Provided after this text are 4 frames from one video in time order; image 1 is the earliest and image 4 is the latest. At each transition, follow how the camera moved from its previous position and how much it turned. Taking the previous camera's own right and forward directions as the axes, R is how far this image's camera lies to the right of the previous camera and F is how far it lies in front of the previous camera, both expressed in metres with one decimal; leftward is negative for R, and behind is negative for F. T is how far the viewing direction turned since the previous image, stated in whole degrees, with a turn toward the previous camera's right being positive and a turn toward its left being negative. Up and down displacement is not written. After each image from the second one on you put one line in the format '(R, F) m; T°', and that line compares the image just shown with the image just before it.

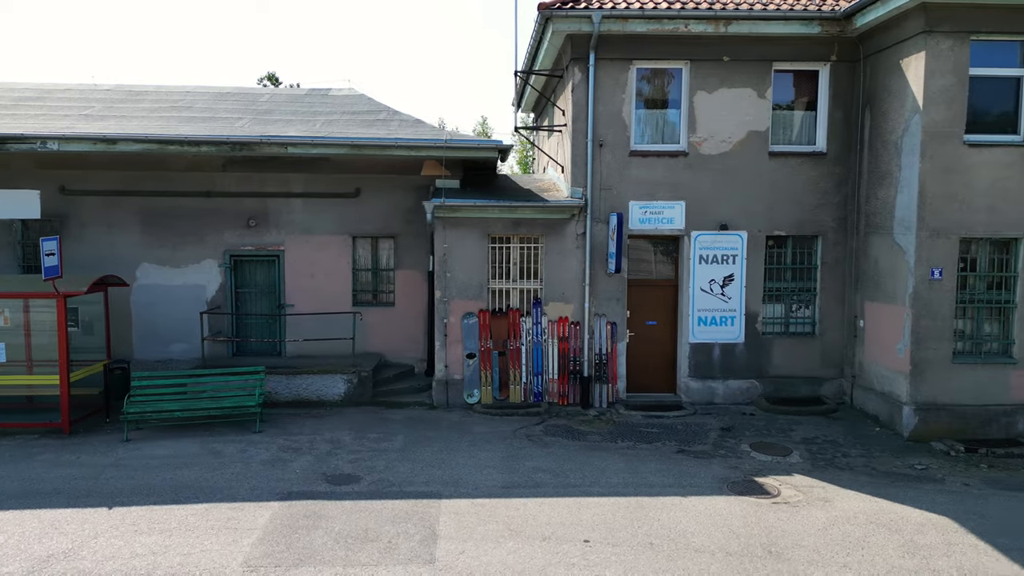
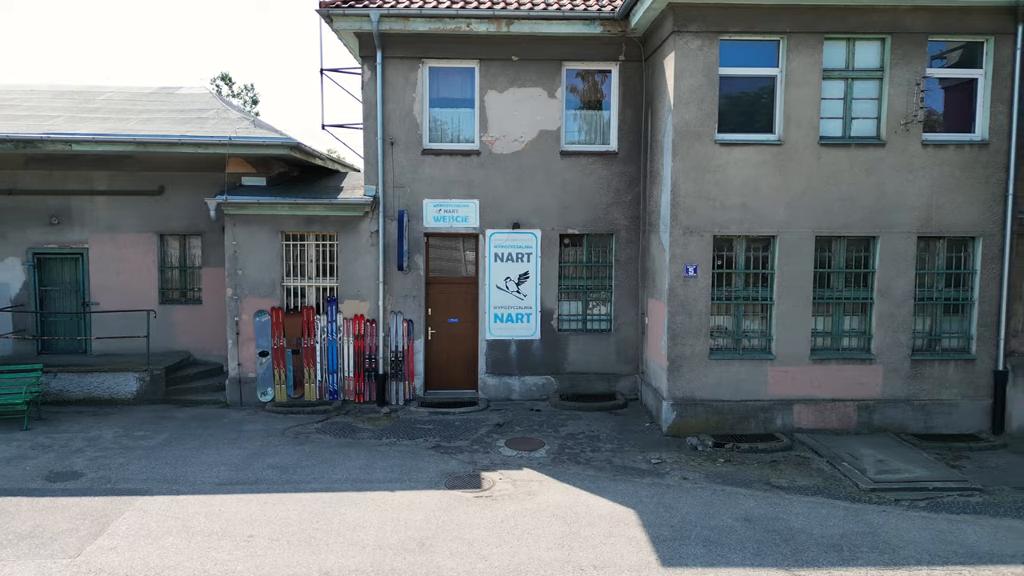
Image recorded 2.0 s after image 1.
(+2.5, -0.1) m; +1°
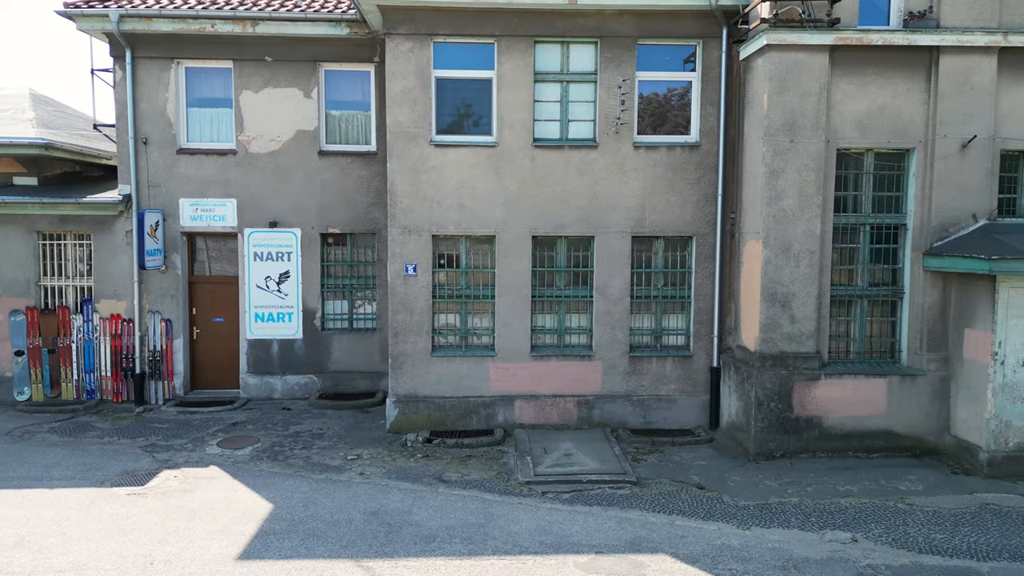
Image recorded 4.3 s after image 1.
(+2.9, -0.2) m; +1°
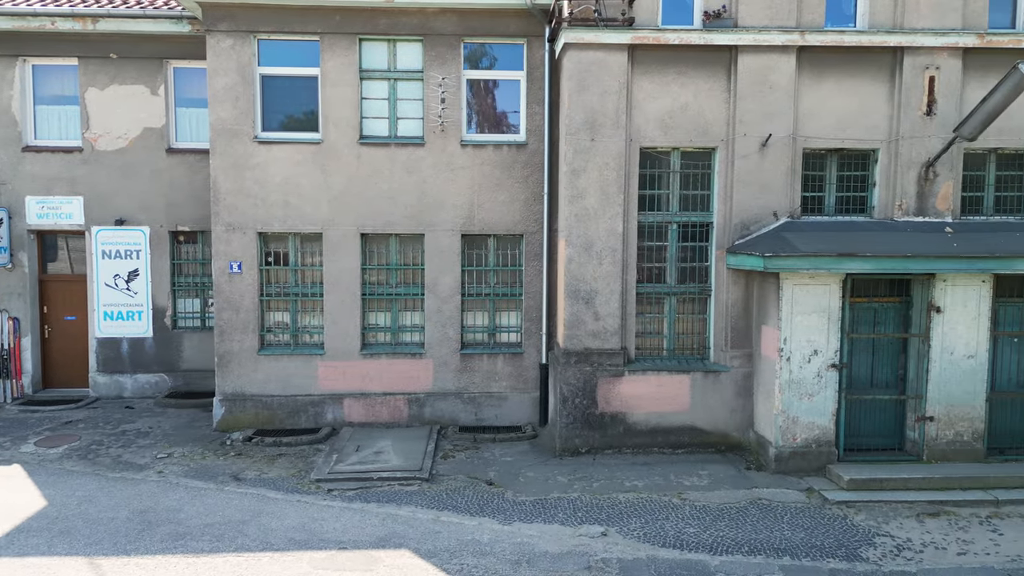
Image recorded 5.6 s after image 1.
(+1.8, 0.0) m; +1°
